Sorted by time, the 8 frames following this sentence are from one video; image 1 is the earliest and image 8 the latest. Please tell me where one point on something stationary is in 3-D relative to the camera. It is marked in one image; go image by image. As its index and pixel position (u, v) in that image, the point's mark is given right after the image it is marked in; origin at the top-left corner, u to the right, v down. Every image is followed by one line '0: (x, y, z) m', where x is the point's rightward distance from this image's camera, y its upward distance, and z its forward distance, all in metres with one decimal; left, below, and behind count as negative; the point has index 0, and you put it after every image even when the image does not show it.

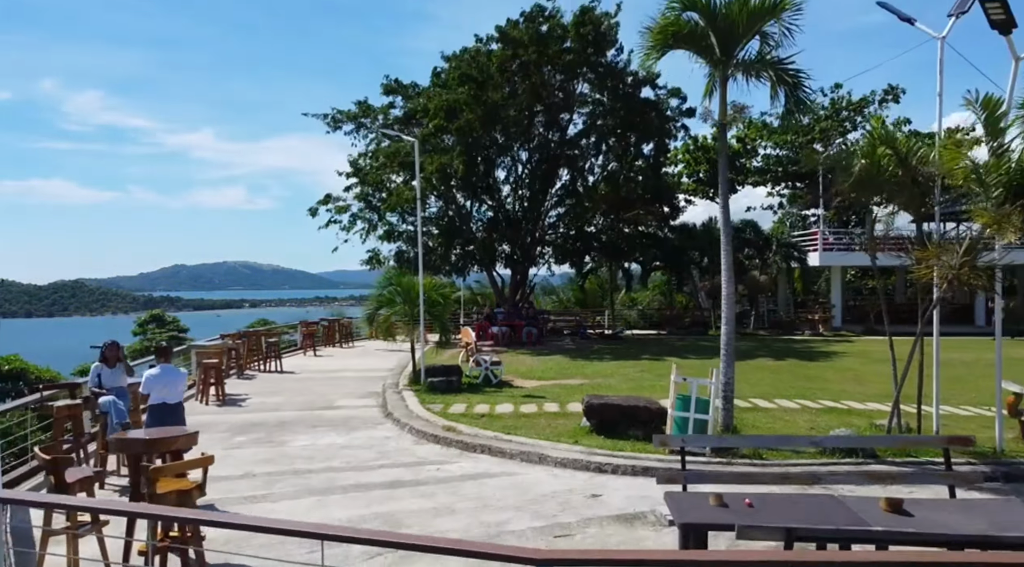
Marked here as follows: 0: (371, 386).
0: (-2.8, -2.0, +16.7) m
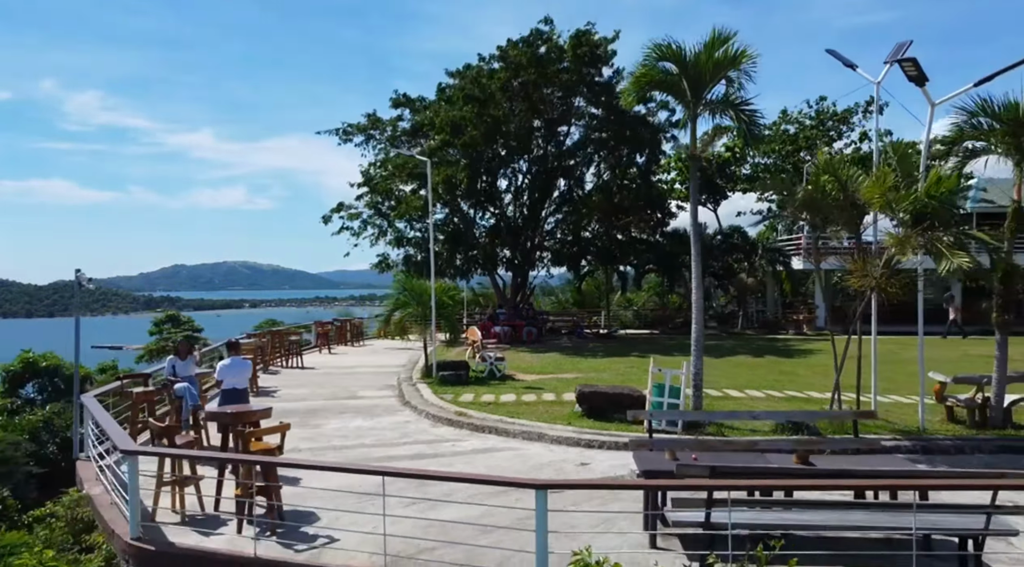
0: (-2.7, -2.1, +18.5) m
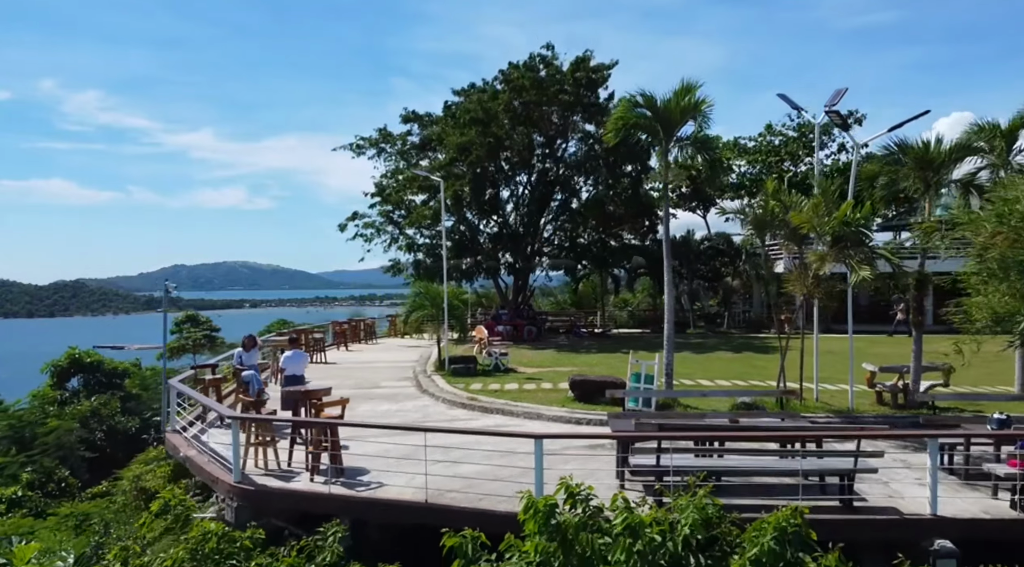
0: (-2.7, -2.2, +20.9) m
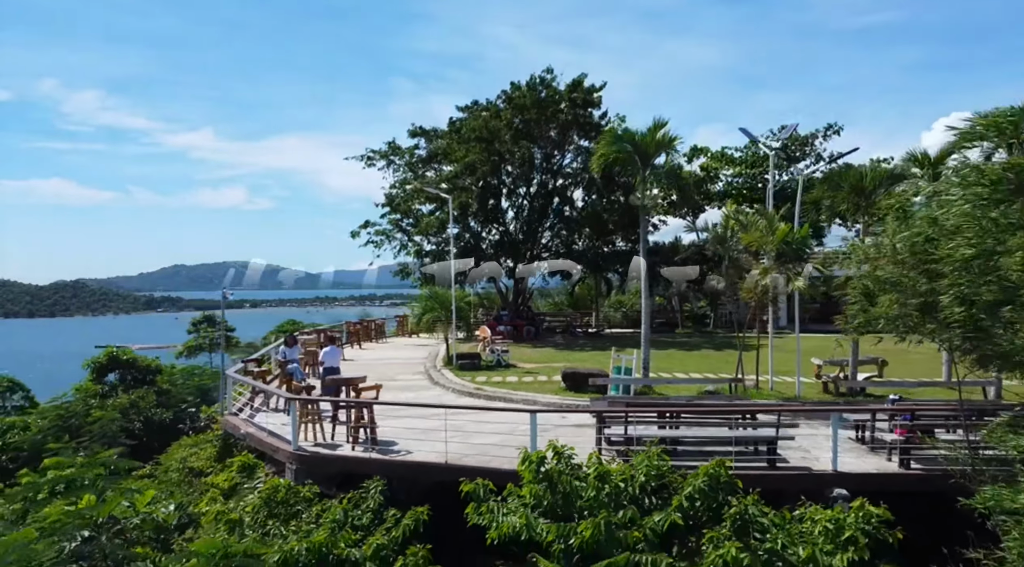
0: (-2.7, -2.3, +23.3) m
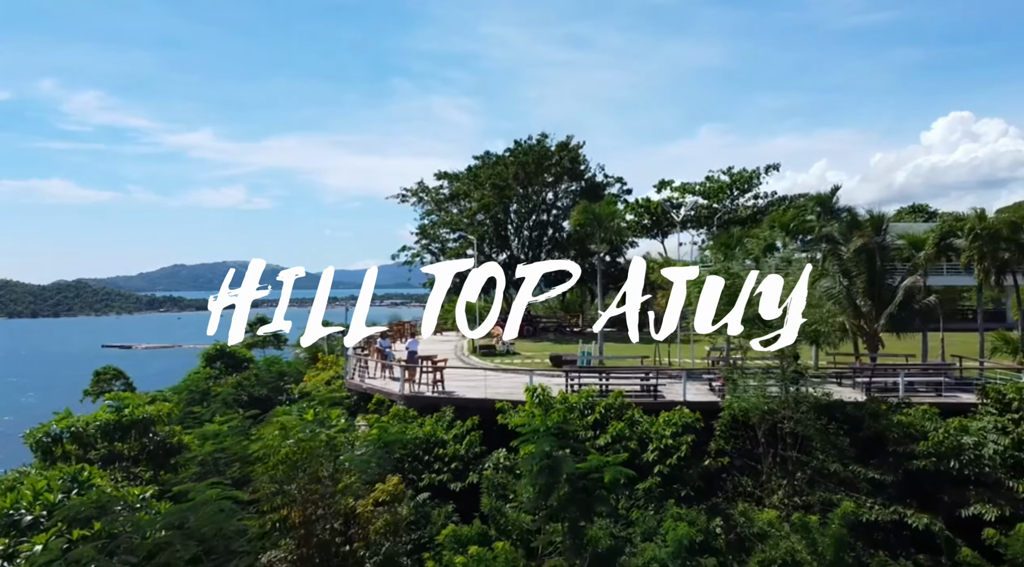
0: (-2.5, -2.8, +33.2) m
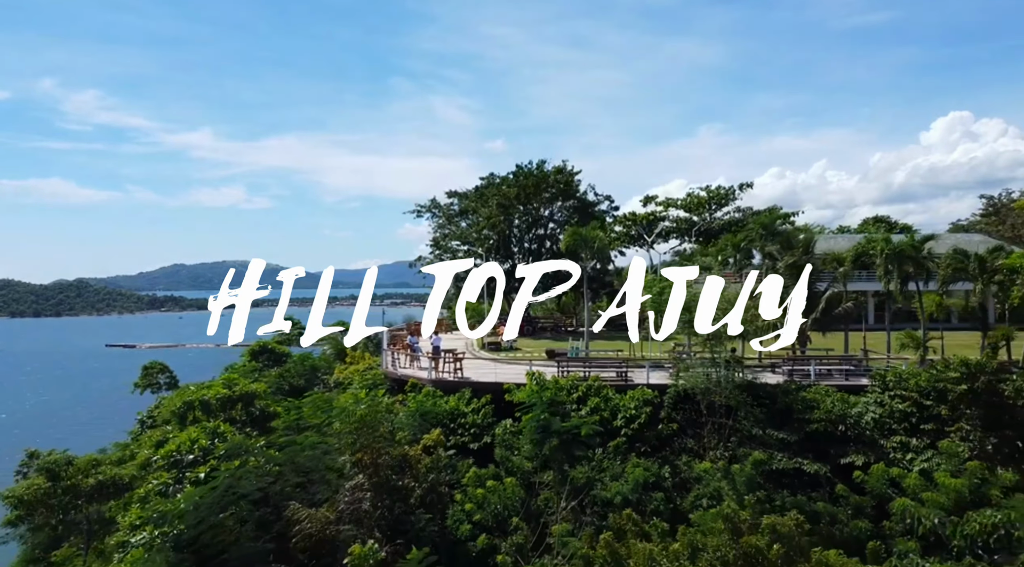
0: (-2.4, -3.1, +39.4) m
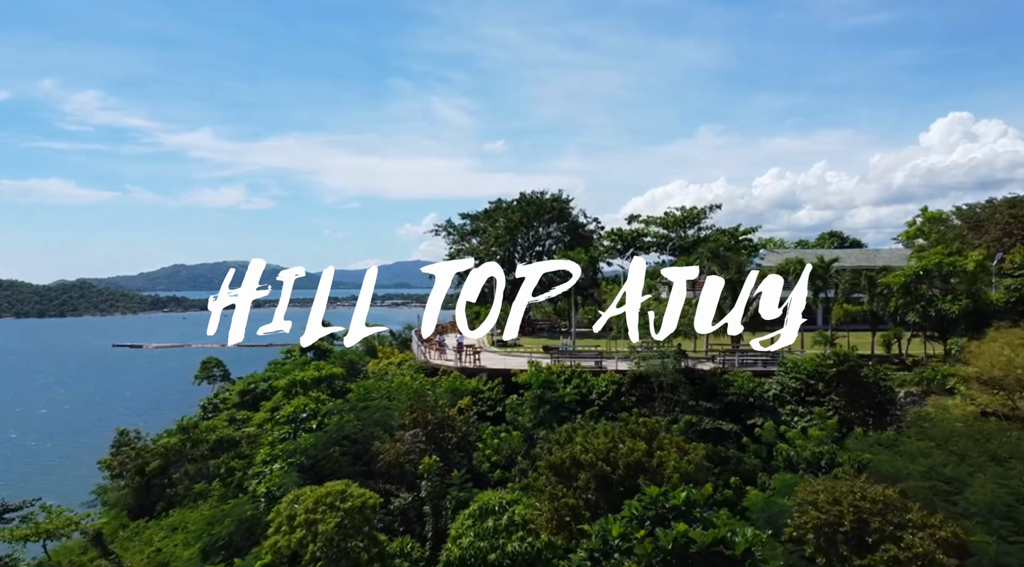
0: (-2.2, -3.7, +49.0) m
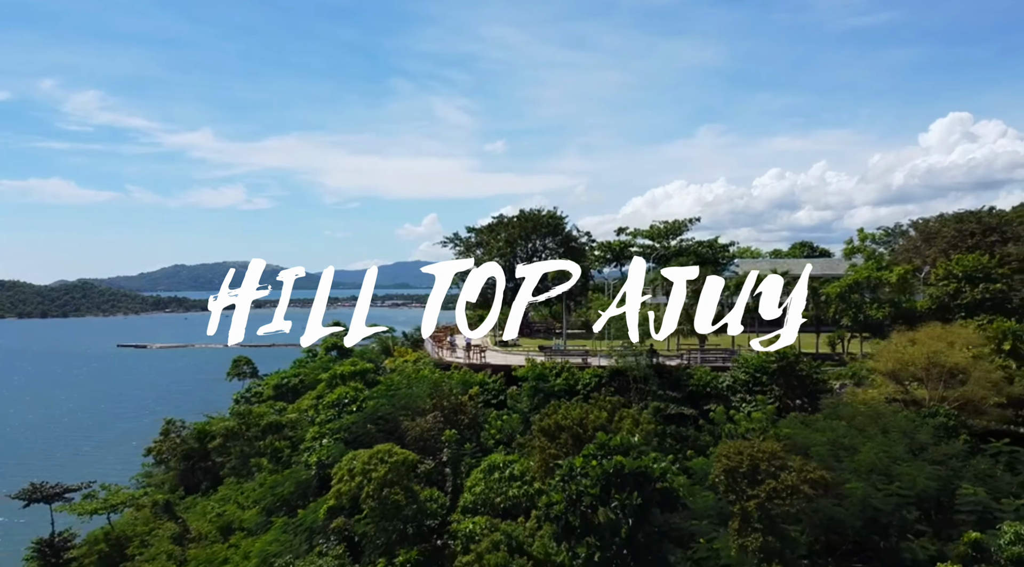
0: (-2.2, -4.2, +56.2) m
